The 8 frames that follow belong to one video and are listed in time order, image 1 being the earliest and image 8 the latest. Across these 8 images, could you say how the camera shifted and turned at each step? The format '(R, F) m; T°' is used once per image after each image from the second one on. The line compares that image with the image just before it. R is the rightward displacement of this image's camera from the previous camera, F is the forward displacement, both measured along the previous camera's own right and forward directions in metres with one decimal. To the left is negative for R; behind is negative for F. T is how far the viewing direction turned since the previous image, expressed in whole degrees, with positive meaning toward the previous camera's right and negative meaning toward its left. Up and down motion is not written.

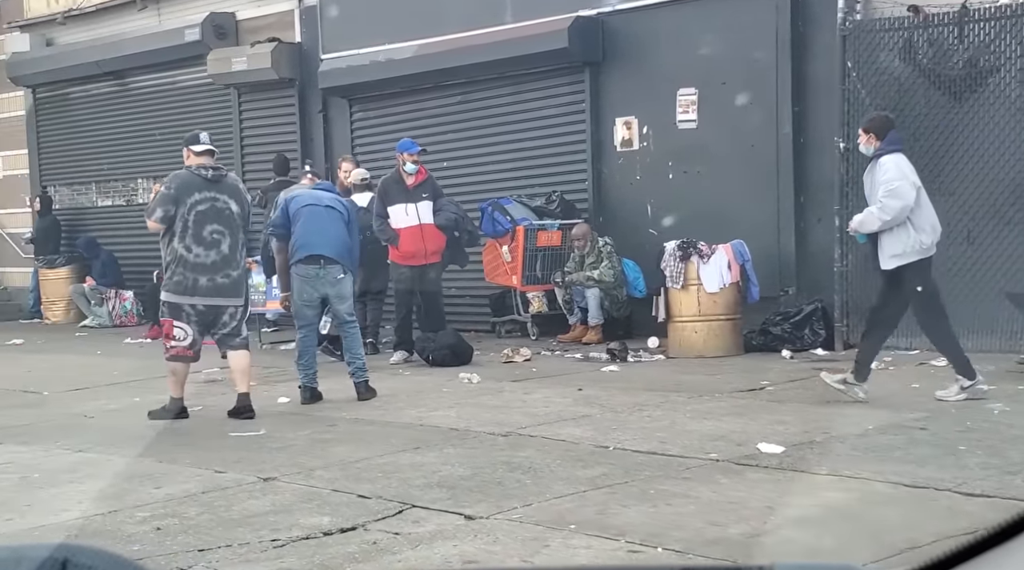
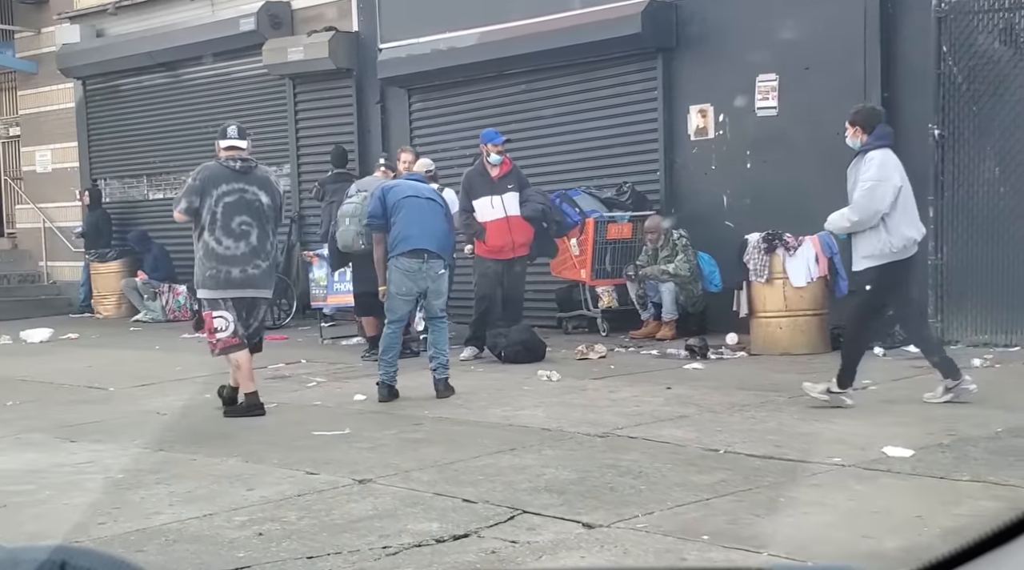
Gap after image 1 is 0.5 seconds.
(-0.4, +0.3) m; -1°
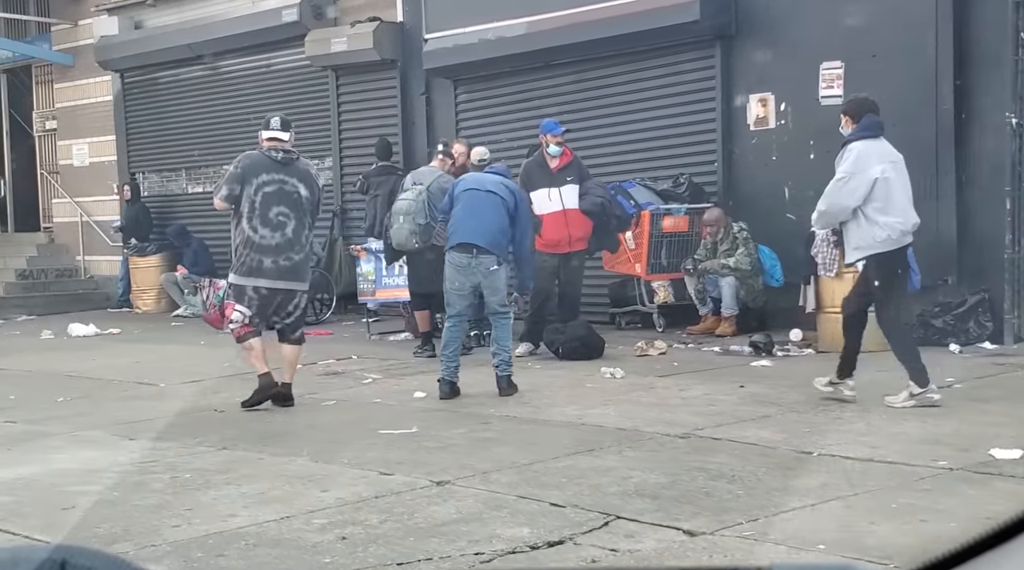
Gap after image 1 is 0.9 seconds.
(-0.3, +0.3) m; -1°
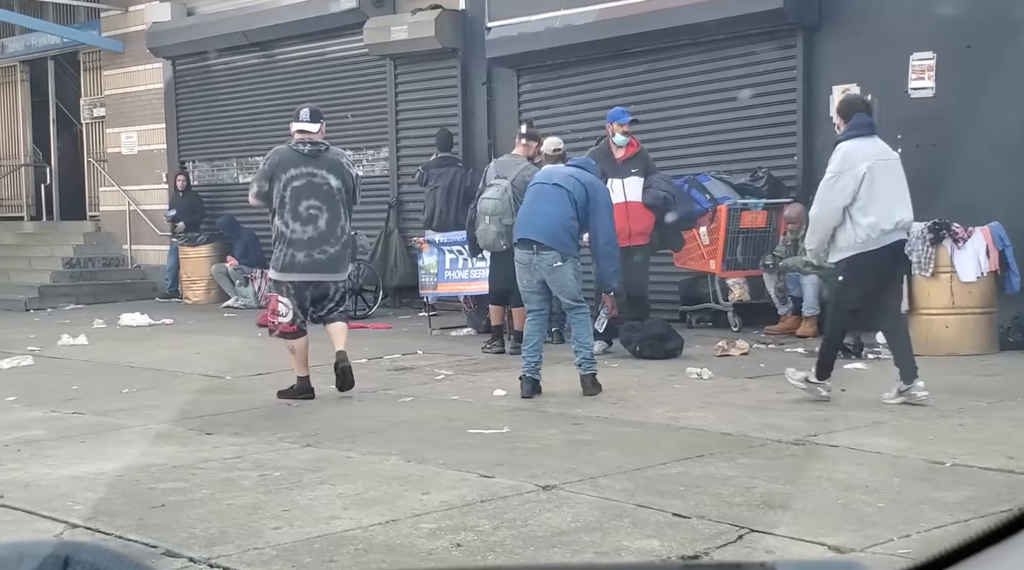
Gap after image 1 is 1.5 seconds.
(-0.4, +0.4) m; -1°
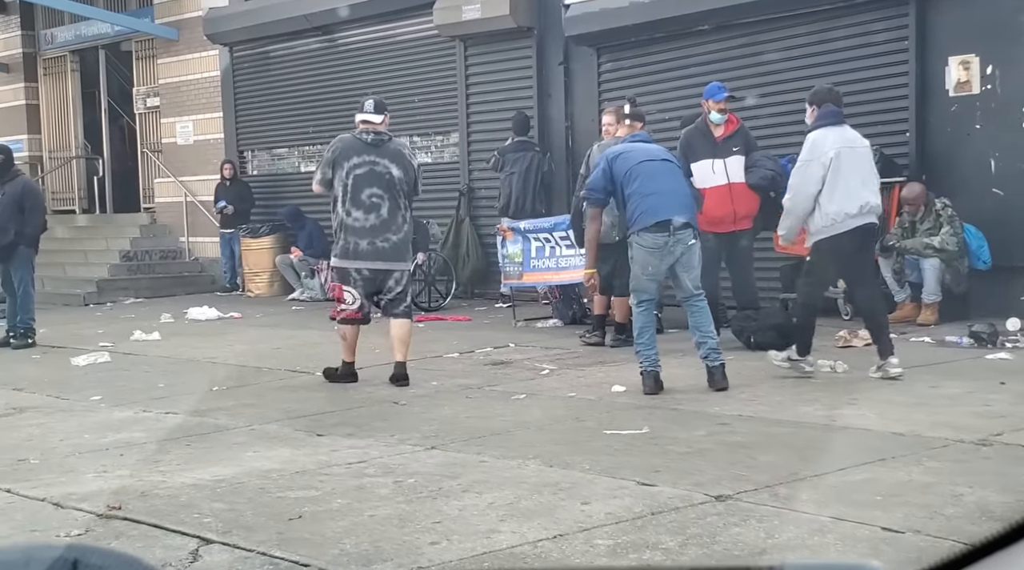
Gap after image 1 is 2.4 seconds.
(-0.6, +0.6) m; -1°
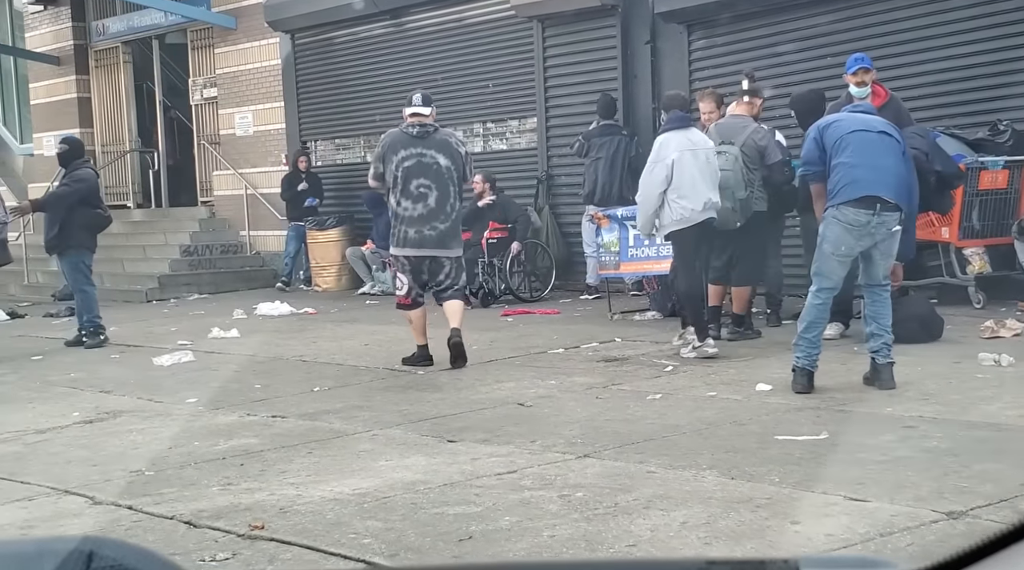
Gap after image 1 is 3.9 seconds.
(-0.6, +0.6) m; -1°
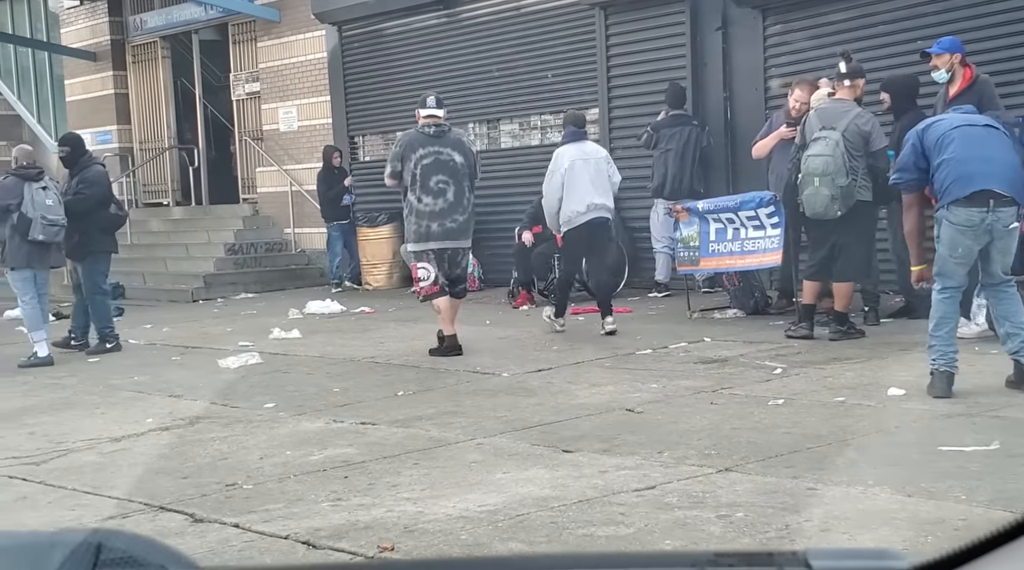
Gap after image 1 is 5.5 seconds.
(-0.5, +0.5) m; -1°
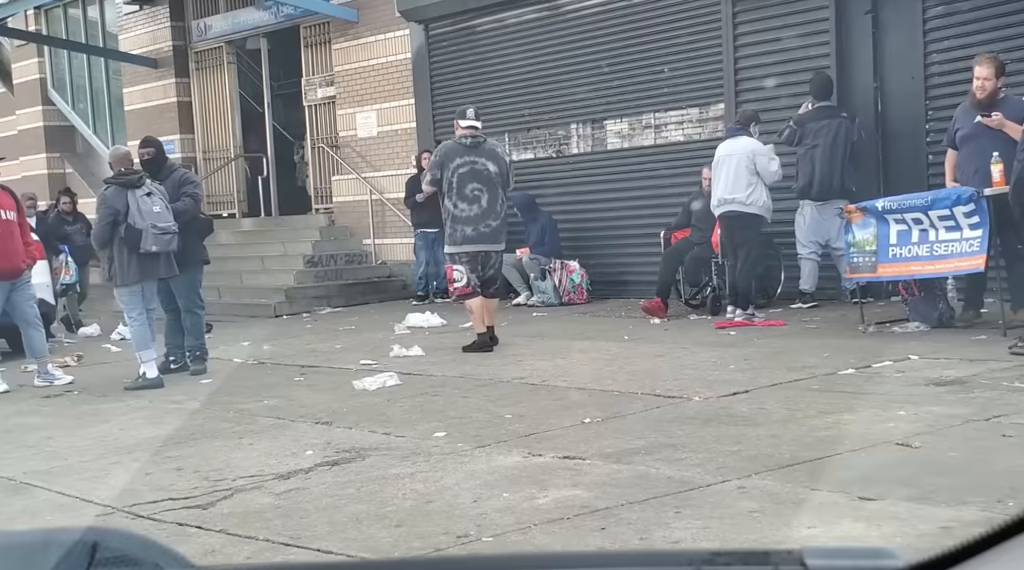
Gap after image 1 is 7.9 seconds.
(-1.0, +1.2) m; -1°
